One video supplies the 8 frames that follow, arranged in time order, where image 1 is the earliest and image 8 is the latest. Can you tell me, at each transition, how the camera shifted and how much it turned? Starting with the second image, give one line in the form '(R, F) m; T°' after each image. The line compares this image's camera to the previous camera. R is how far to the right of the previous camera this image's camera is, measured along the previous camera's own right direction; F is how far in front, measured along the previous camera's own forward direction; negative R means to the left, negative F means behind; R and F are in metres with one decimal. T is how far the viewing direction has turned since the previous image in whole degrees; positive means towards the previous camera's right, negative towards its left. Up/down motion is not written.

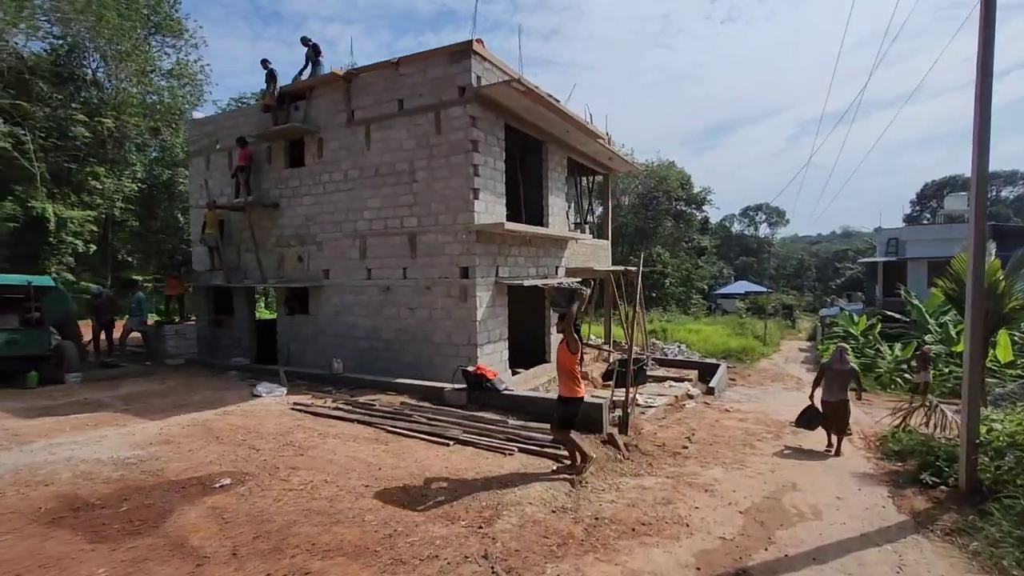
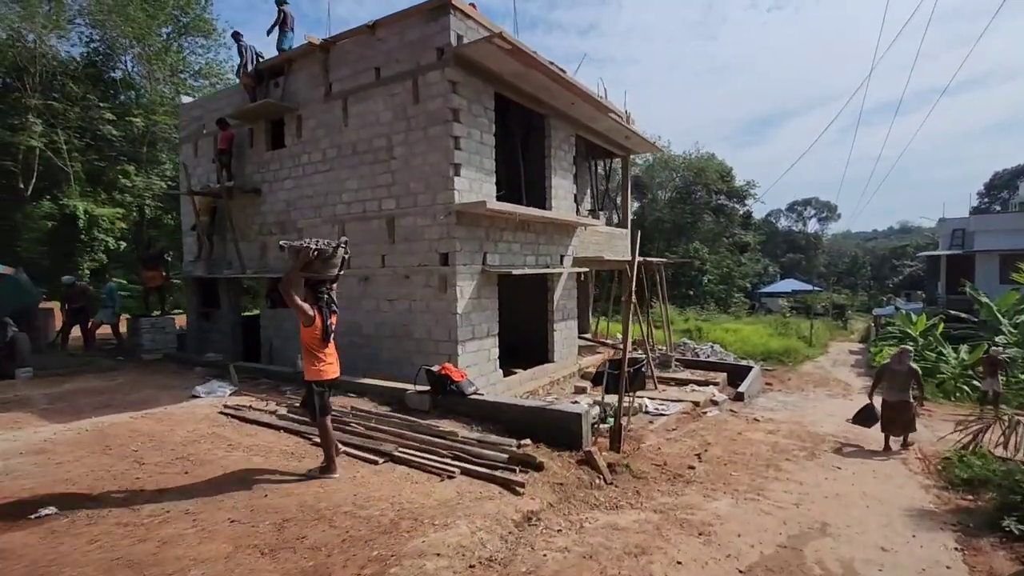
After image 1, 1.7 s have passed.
(+0.9, +1.3) m; -4°
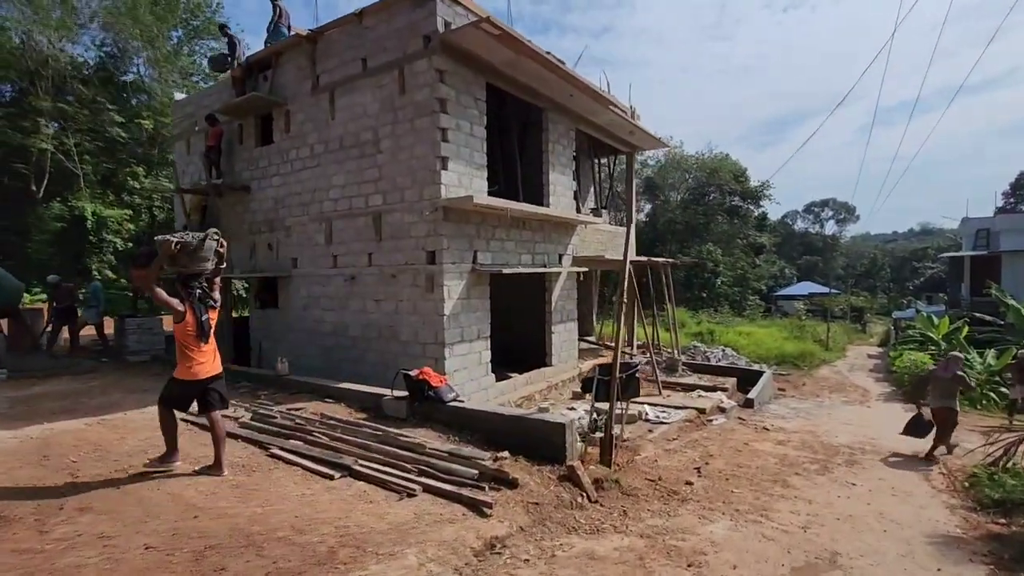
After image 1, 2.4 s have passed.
(+0.4, +0.5) m; -1°
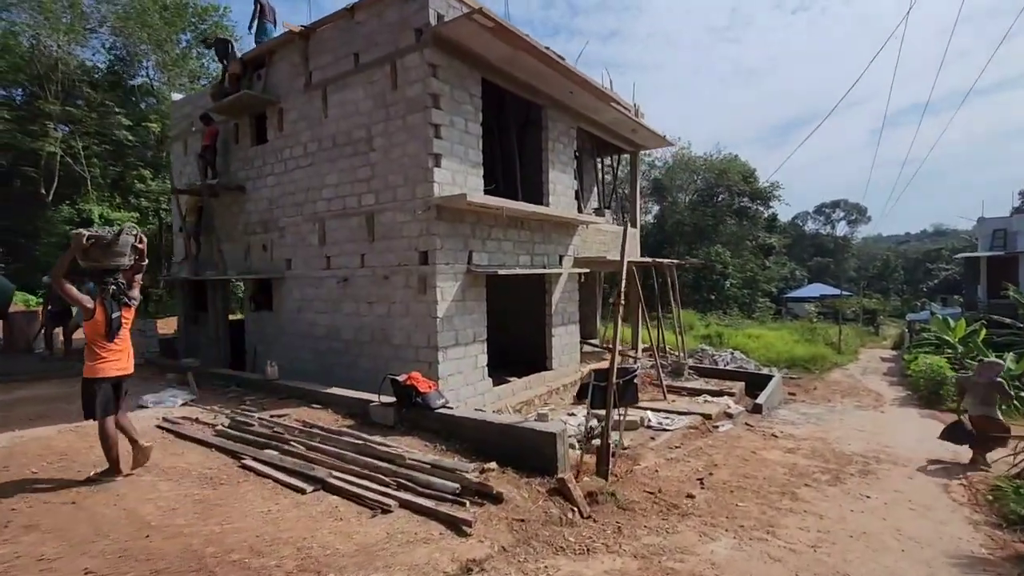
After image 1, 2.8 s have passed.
(+0.2, +0.3) m; -1°
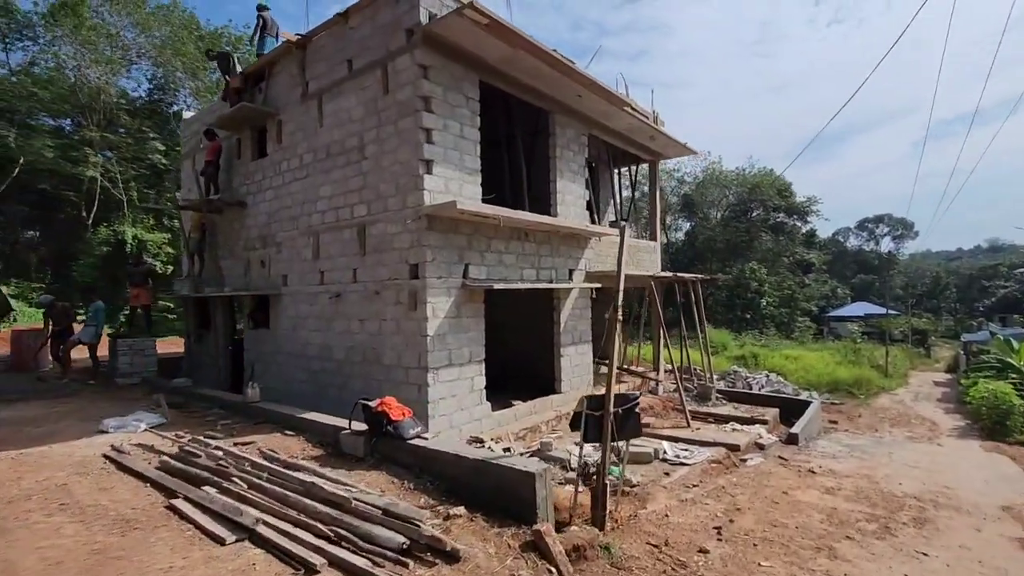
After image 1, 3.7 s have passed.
(+0.5, +0.7) m; -4°
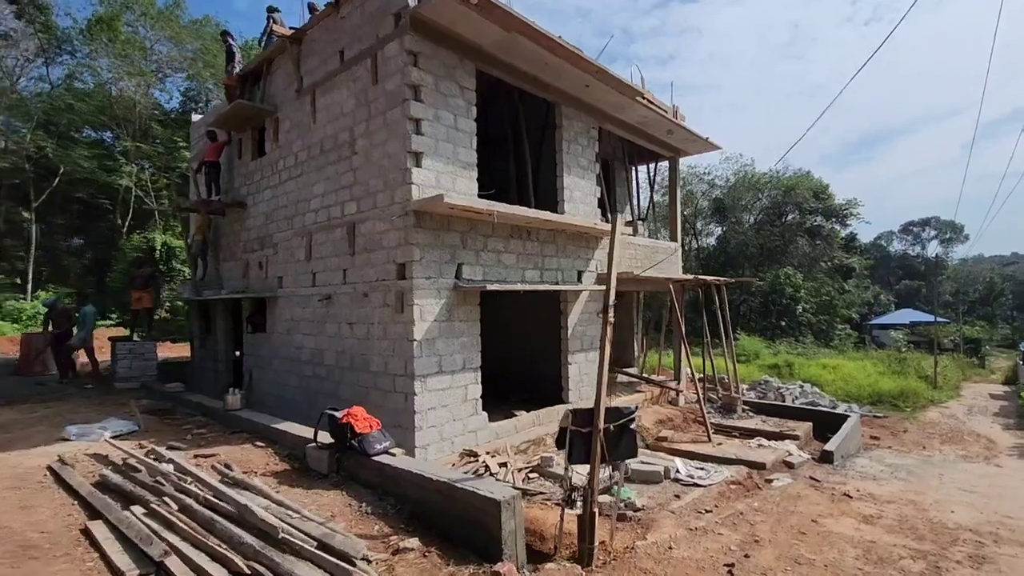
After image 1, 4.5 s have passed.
(+0.5, +0.6) m; -3°
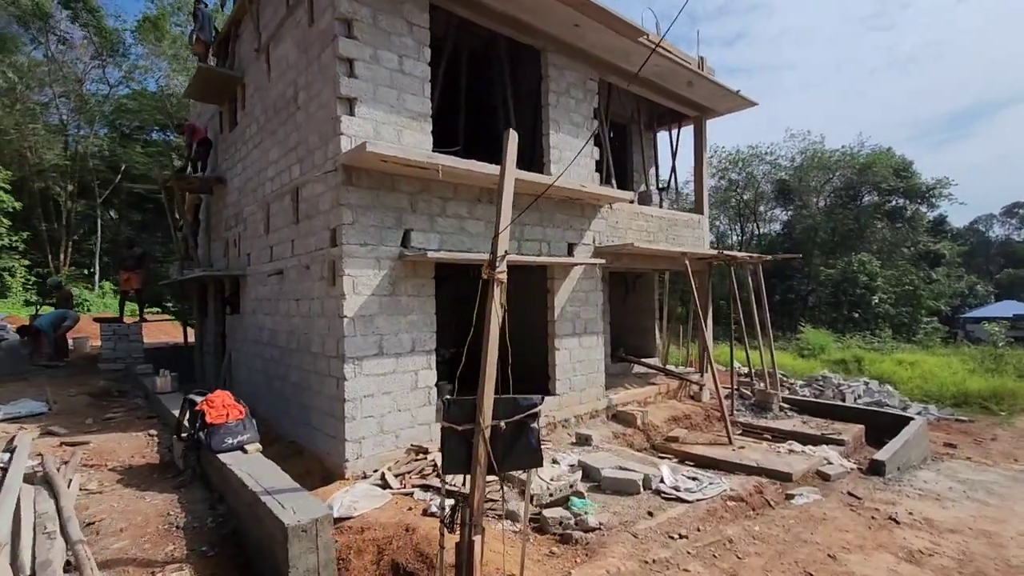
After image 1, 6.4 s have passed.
(+1.3, +1.2) m; -7°
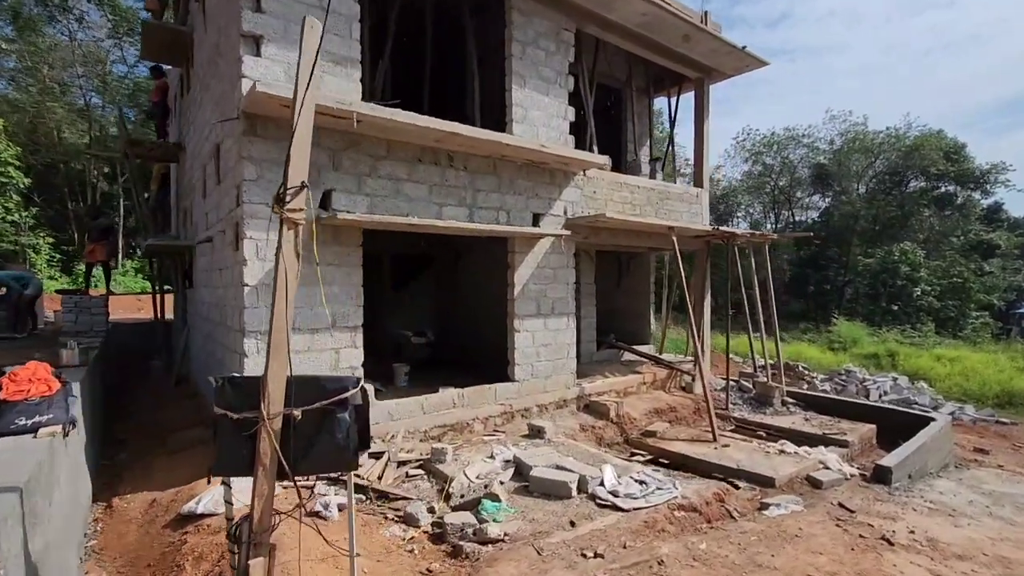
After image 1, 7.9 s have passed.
(+1.1, +0.9) m; -3°
